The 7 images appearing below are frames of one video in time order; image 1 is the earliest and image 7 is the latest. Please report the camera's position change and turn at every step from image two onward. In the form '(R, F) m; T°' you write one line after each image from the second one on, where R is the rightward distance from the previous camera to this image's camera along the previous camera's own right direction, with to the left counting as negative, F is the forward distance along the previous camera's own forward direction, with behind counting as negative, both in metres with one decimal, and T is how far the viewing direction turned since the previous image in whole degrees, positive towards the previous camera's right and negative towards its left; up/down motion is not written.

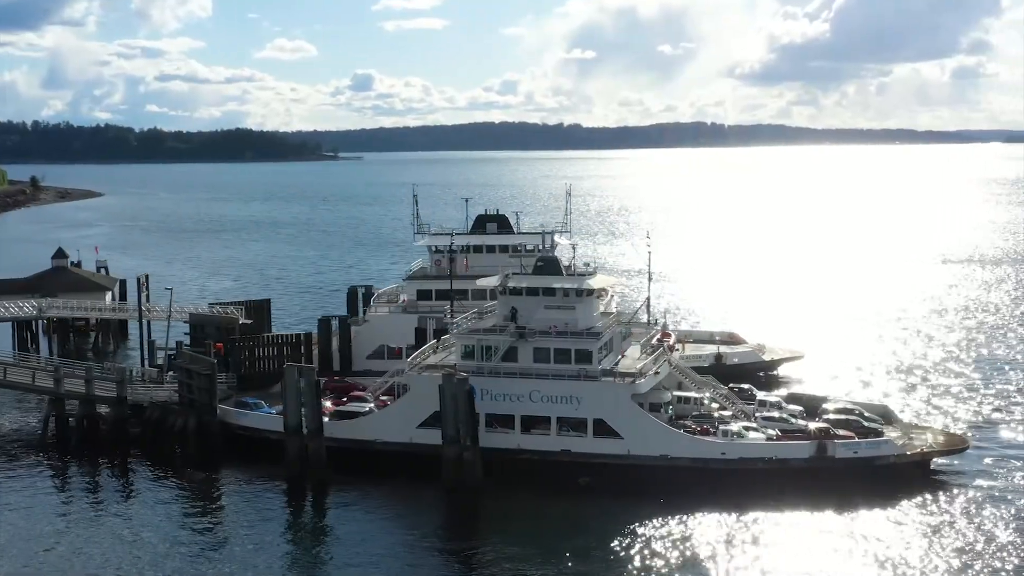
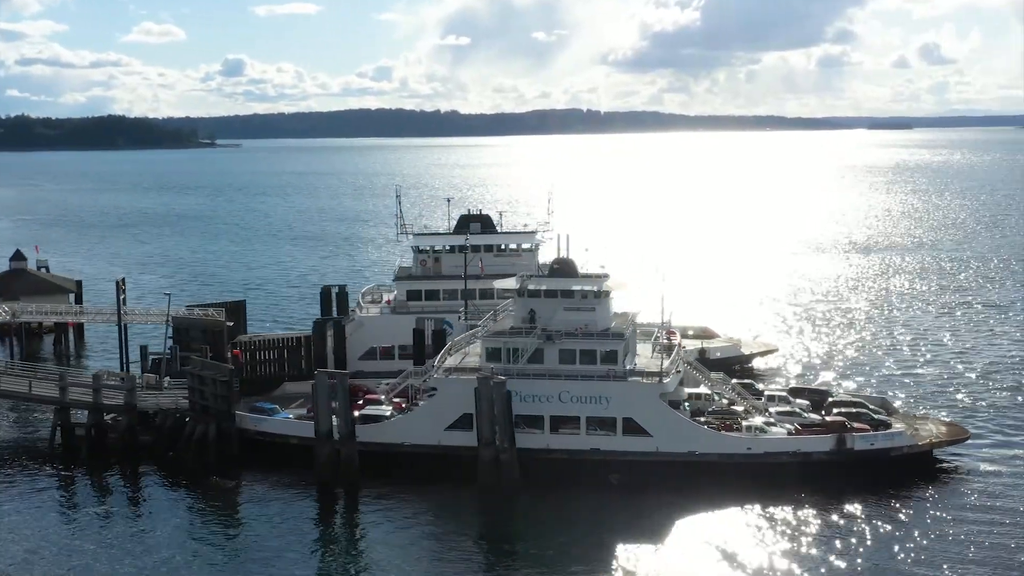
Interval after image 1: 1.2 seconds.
(-3.9, -0.5) m; +5°
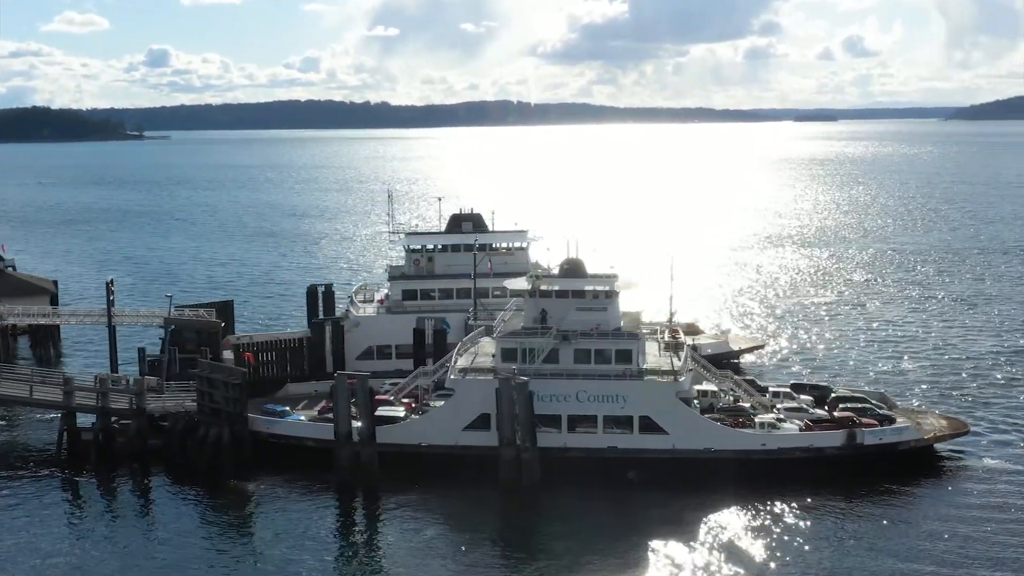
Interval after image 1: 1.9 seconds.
(-2.2, -0.3) m; +3°
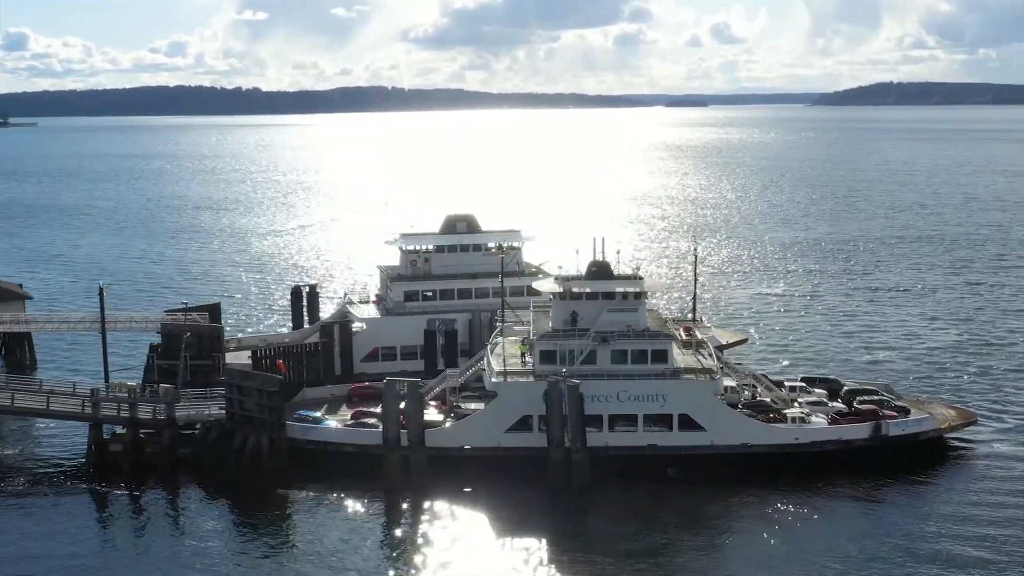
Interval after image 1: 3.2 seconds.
(-4.4, -0.4) m; +5°
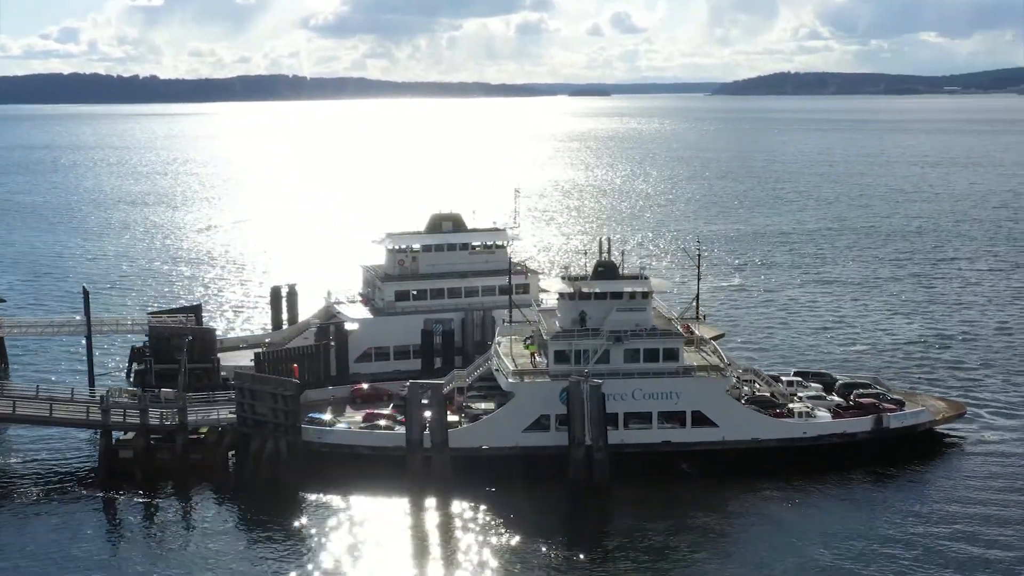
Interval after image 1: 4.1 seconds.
(-3.0, -0.4) m; +4°
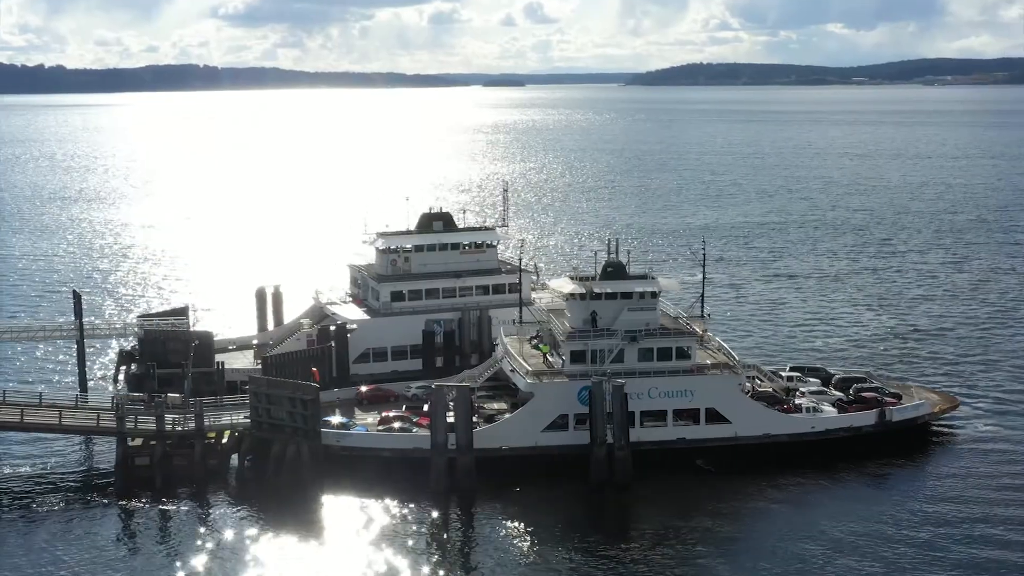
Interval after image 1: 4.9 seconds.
(-2.8, -0.3) m; +3°
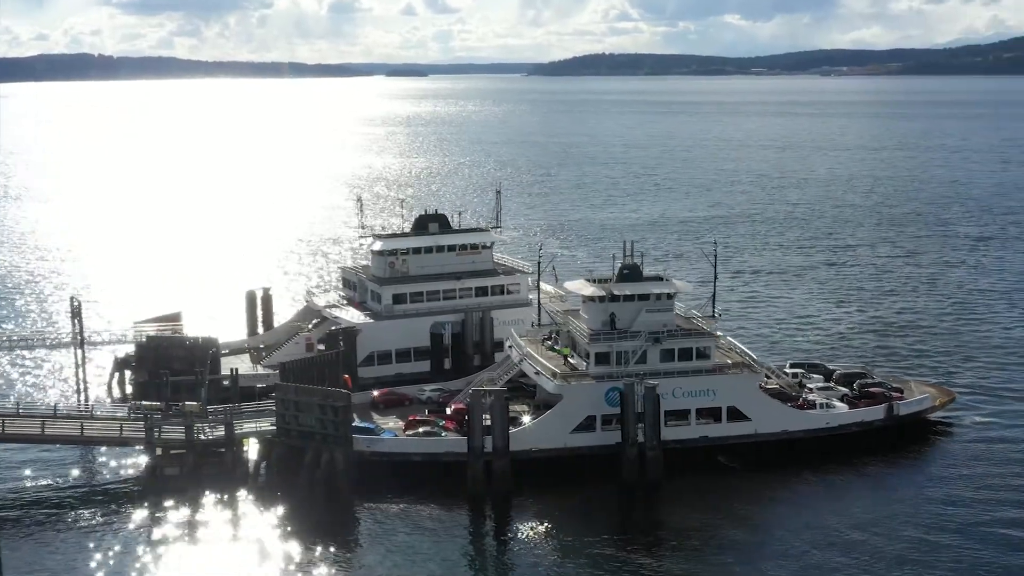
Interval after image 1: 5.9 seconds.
(-3.4, -0.4) m; +4°
